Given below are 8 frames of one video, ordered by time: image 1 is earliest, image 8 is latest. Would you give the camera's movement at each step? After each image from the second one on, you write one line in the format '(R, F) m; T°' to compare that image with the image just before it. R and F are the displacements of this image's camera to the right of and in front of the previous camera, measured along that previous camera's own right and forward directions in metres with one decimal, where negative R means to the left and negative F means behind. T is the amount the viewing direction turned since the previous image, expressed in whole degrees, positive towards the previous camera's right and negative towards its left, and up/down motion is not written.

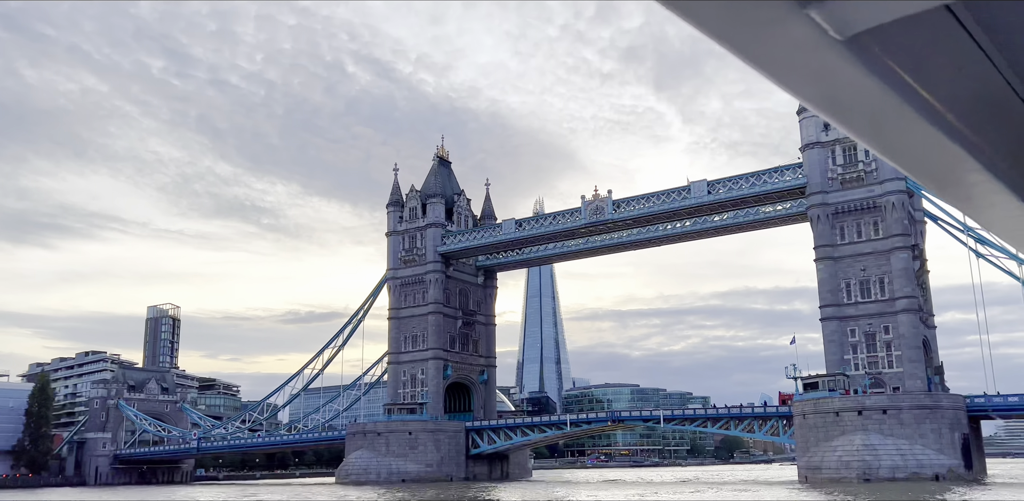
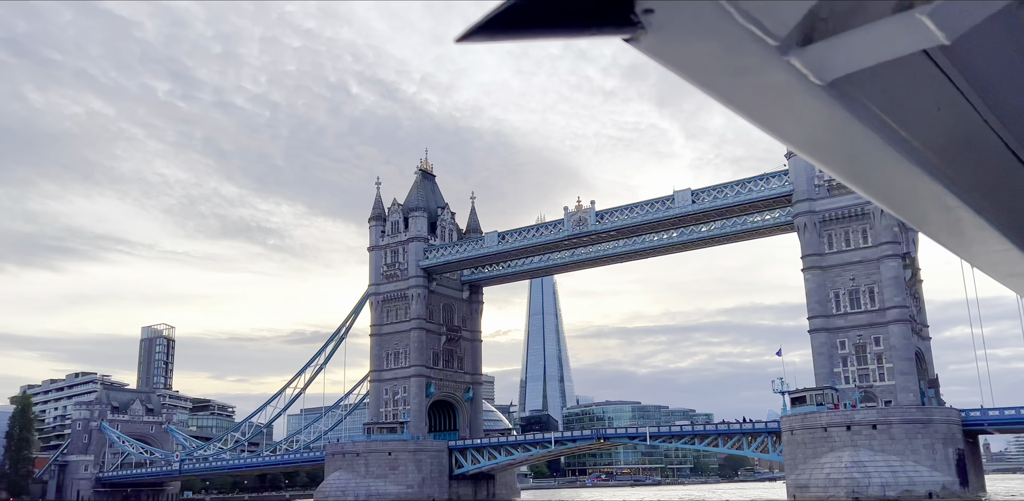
(+1.5, +1.3) m; -1°
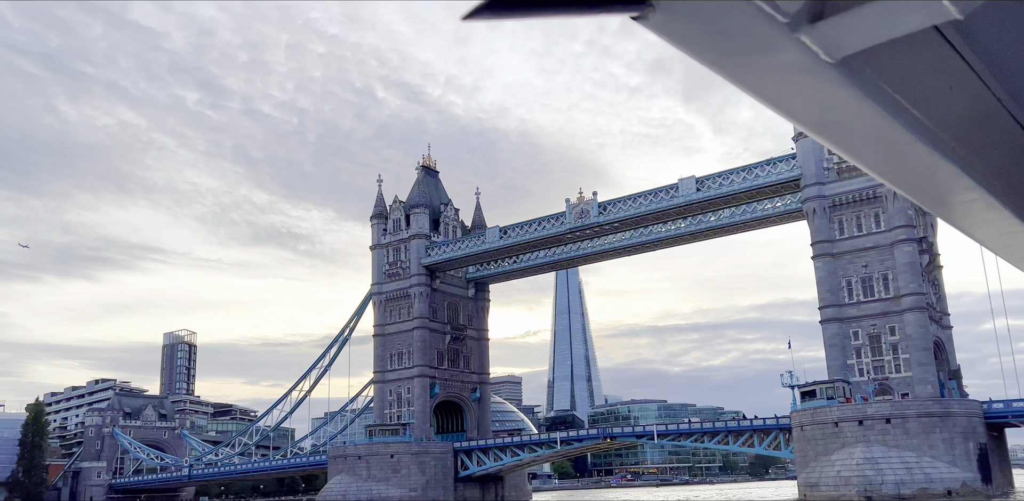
(+1.7, +1.5) m; -2°
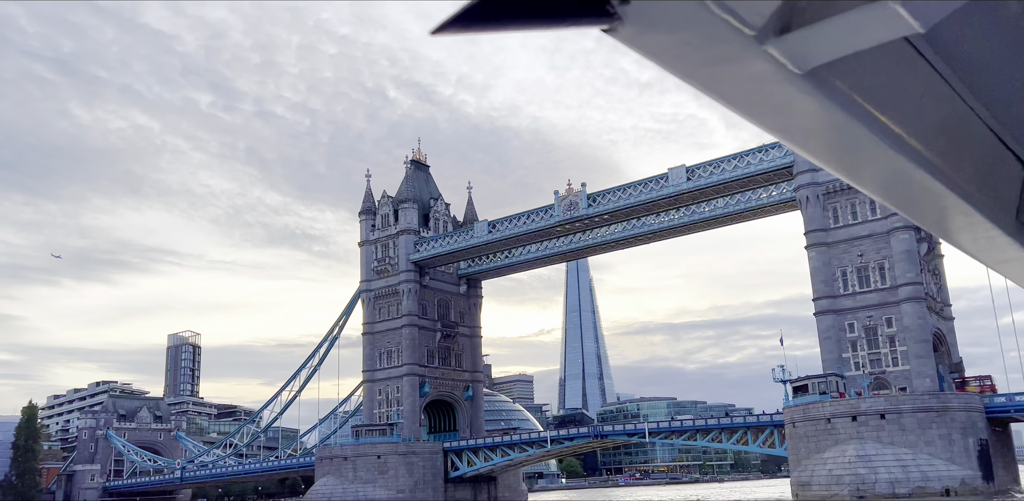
(+1.6, +1.3) m; -1°
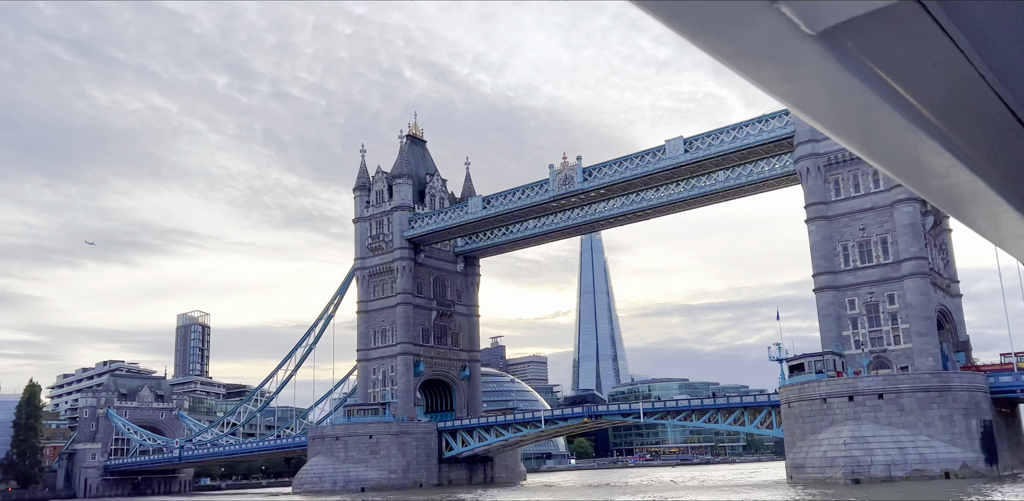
(+1.4, +1.2) m; -1°
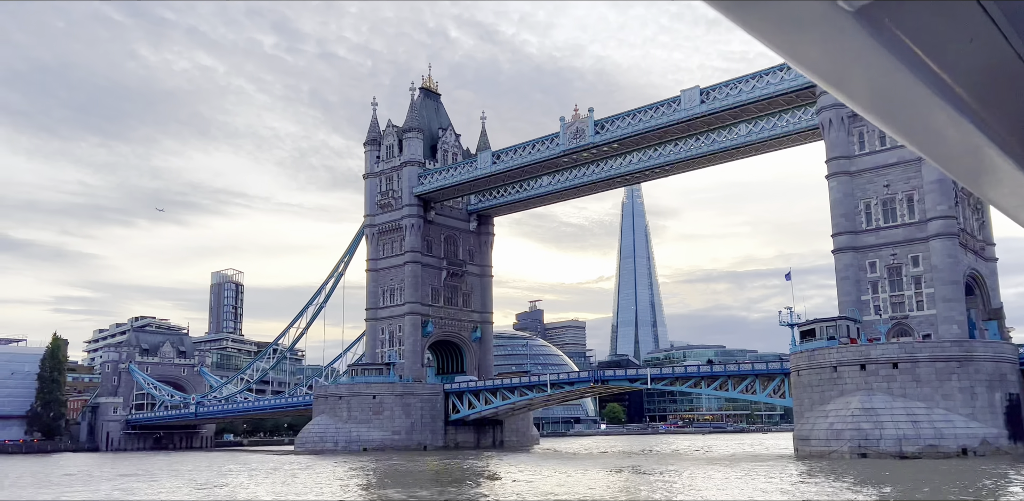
(+2.0, +1.8) m; -3°
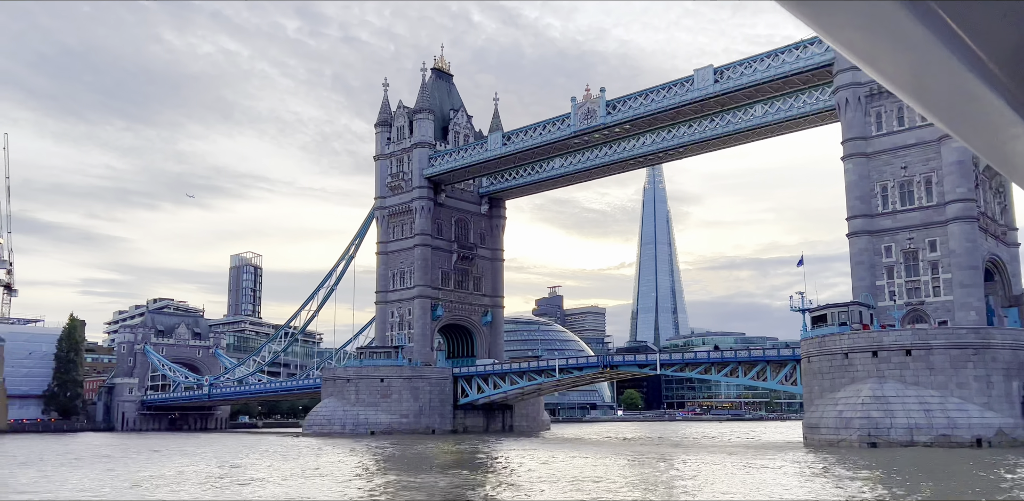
(+0.7, +0.6) m; -2°
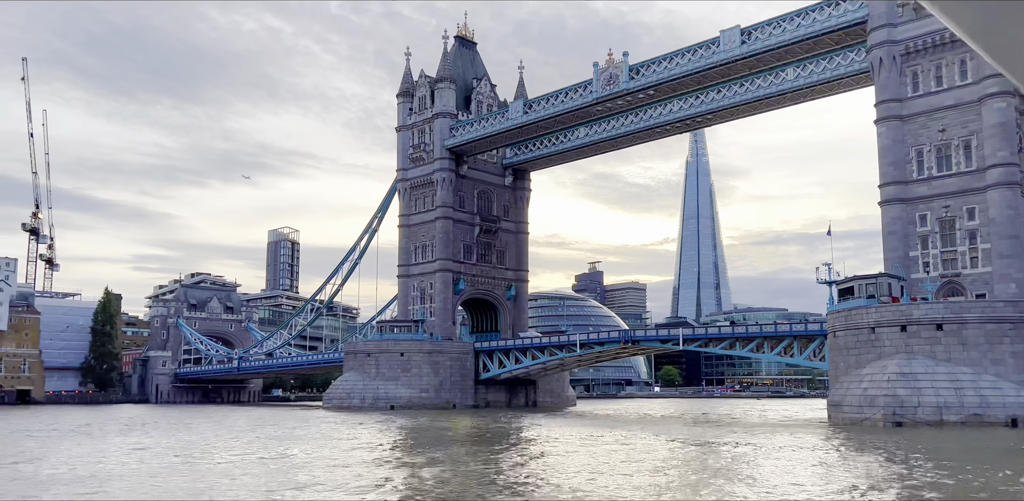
(+1.2, +1.1) m; -3°
